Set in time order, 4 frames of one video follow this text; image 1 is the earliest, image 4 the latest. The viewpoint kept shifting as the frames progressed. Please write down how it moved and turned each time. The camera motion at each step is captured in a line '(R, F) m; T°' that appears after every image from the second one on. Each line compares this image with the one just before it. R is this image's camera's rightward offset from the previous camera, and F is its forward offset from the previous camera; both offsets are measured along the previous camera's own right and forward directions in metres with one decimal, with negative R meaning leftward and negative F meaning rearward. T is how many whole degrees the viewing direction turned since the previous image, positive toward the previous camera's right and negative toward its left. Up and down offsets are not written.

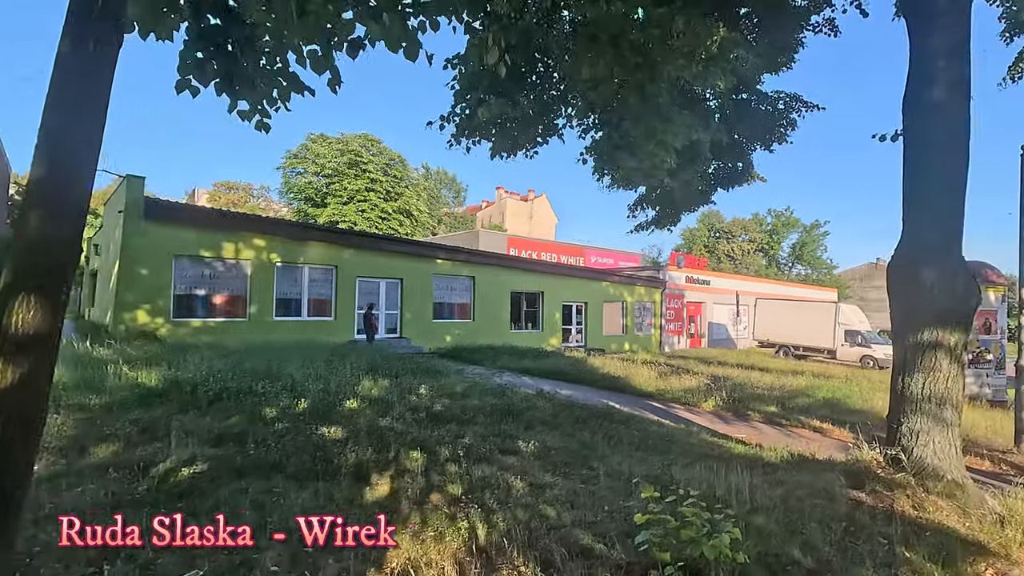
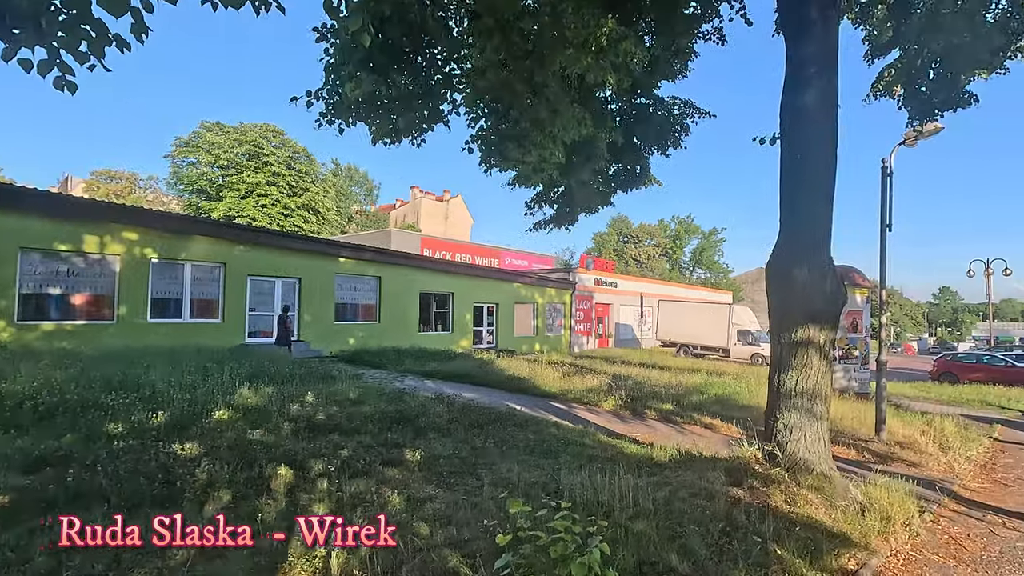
(+0.3, +0.3) m; +9°
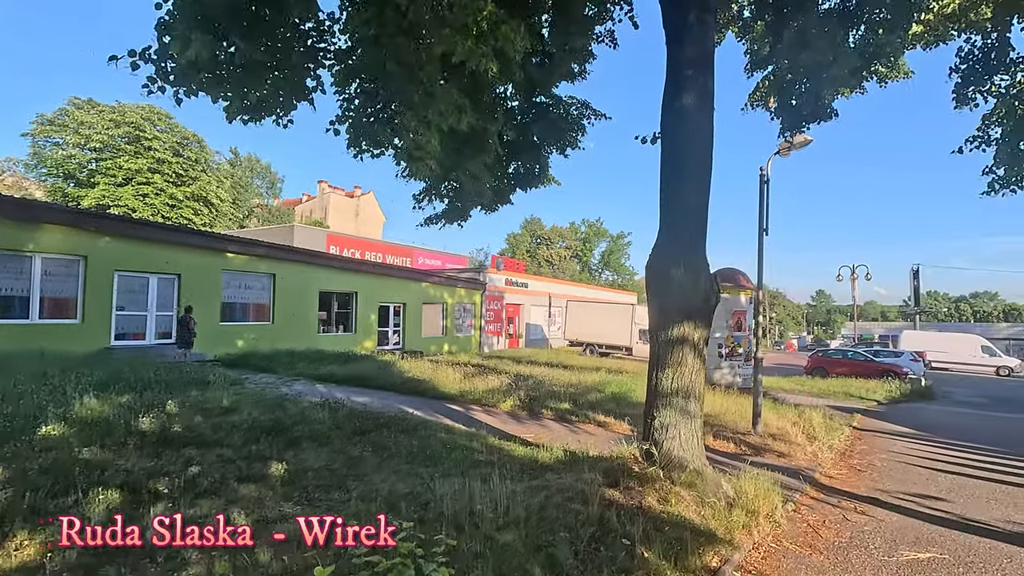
(+0.4, +0.3) m; +9°
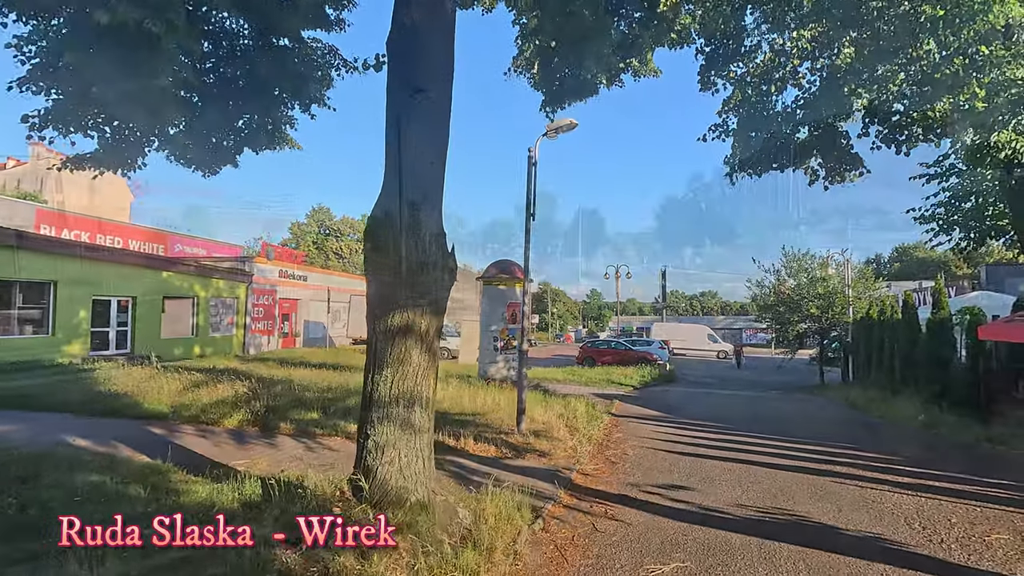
(+0.9, +1.2) m; +21°
